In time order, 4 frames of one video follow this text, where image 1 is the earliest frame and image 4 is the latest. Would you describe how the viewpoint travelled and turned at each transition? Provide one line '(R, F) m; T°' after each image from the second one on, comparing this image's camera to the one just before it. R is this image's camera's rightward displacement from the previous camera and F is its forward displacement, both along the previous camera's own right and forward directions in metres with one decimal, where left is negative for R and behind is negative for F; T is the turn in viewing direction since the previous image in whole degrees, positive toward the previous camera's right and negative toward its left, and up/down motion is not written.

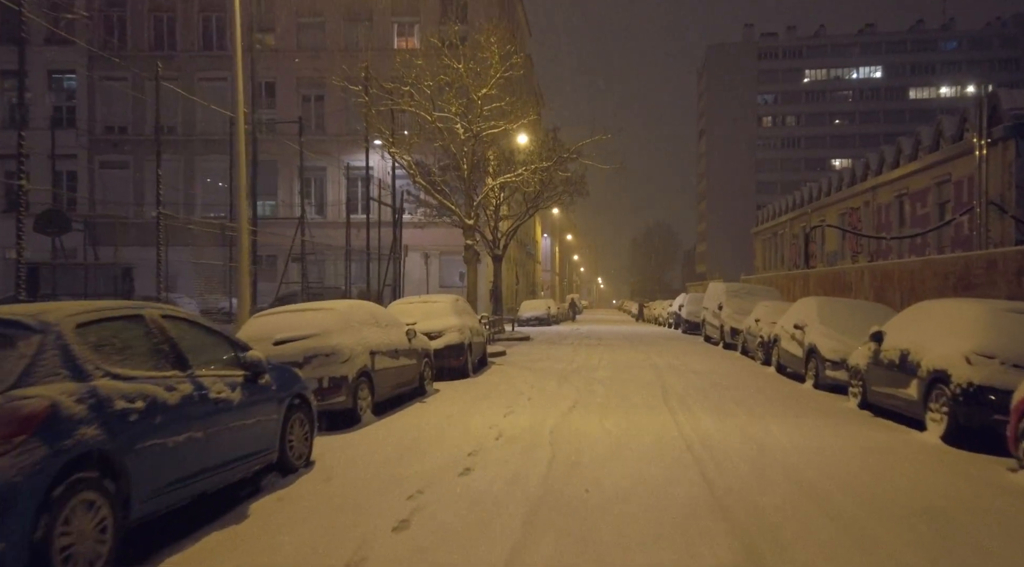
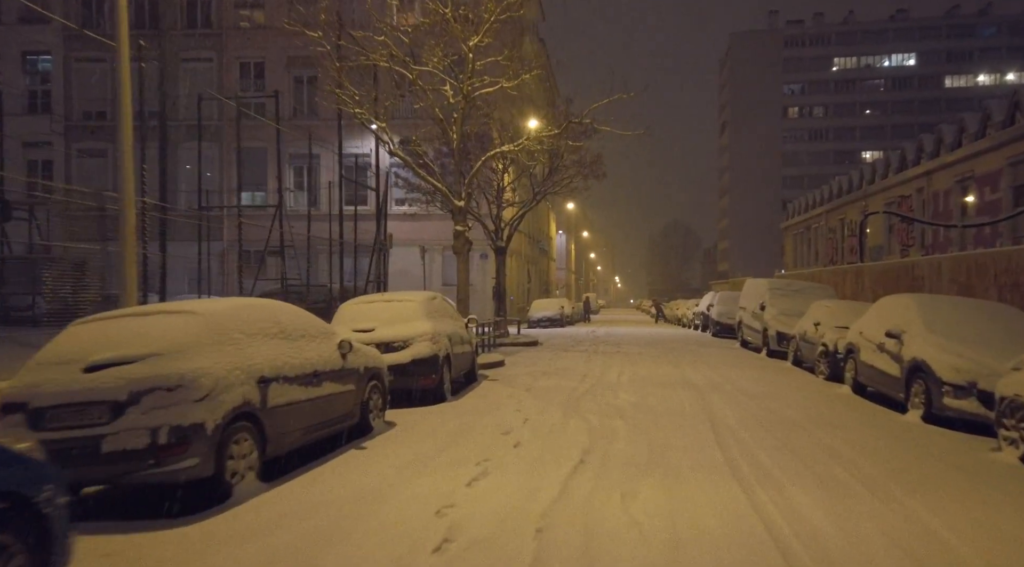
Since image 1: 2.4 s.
(+0.4, +3.7) m; -1°
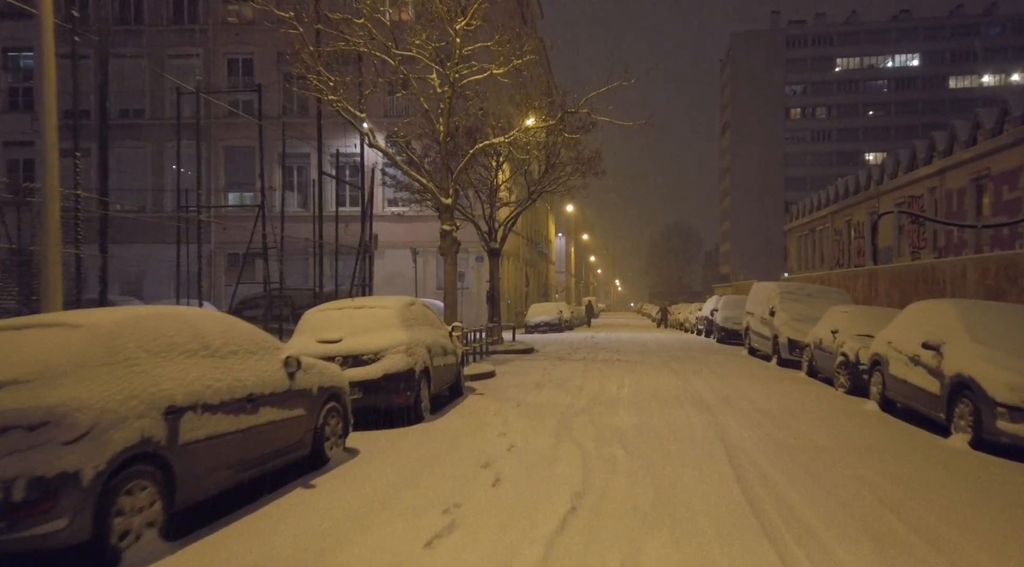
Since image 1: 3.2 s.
(+0.2, +1.3) m; 0°
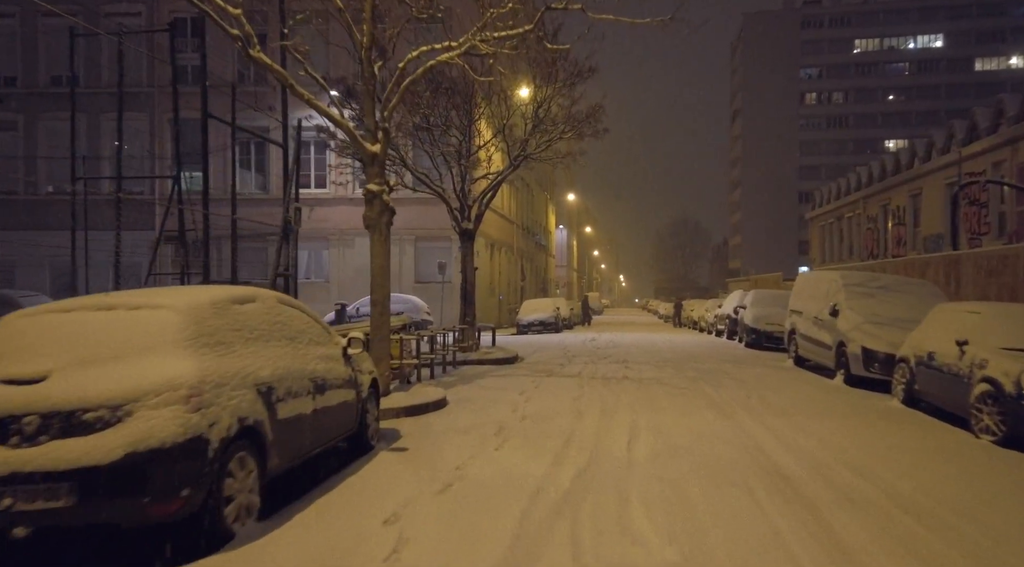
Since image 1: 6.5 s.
(+0.7, +5.0) m; 0°
